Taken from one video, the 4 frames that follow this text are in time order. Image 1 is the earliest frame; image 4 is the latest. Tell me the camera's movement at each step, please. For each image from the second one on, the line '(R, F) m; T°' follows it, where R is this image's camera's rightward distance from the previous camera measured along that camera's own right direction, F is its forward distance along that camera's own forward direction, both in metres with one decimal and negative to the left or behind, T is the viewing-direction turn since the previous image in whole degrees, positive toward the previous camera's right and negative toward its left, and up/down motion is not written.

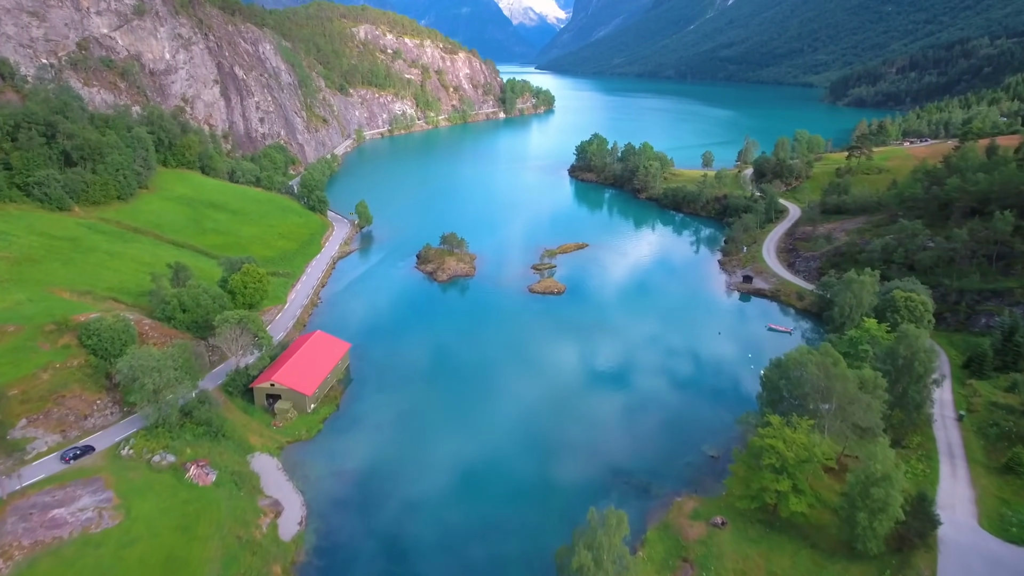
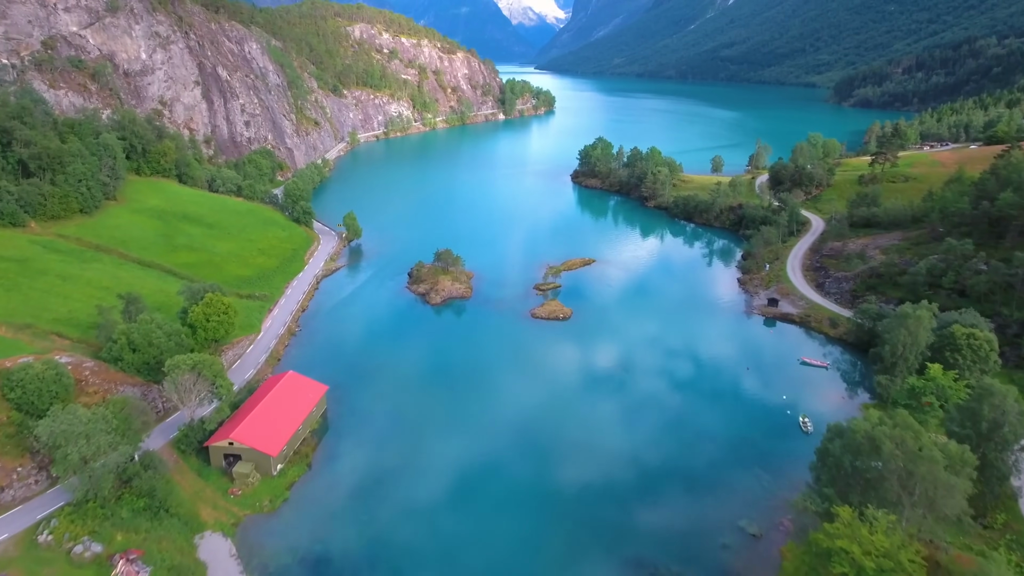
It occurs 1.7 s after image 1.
(-0.1, +6.8) m; 0°
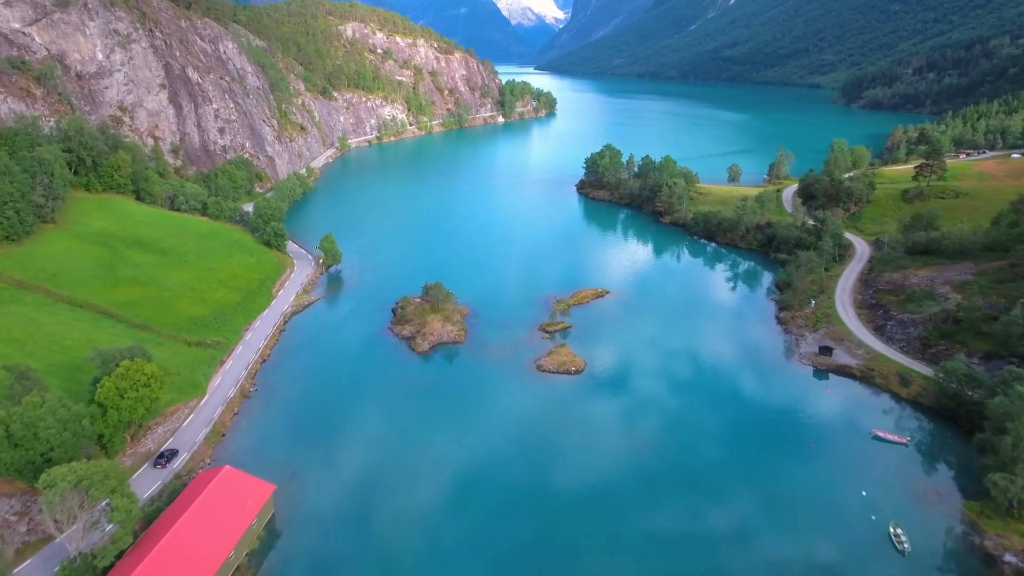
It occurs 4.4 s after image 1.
(-0.2, +10.7) m; 0°
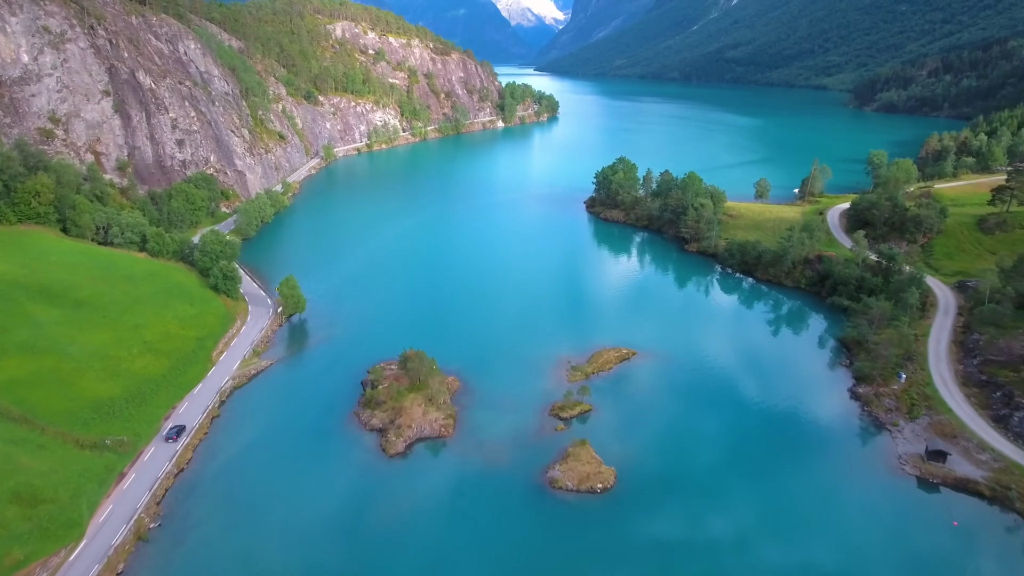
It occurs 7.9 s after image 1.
(-0.3, +13.9) m; 0°
